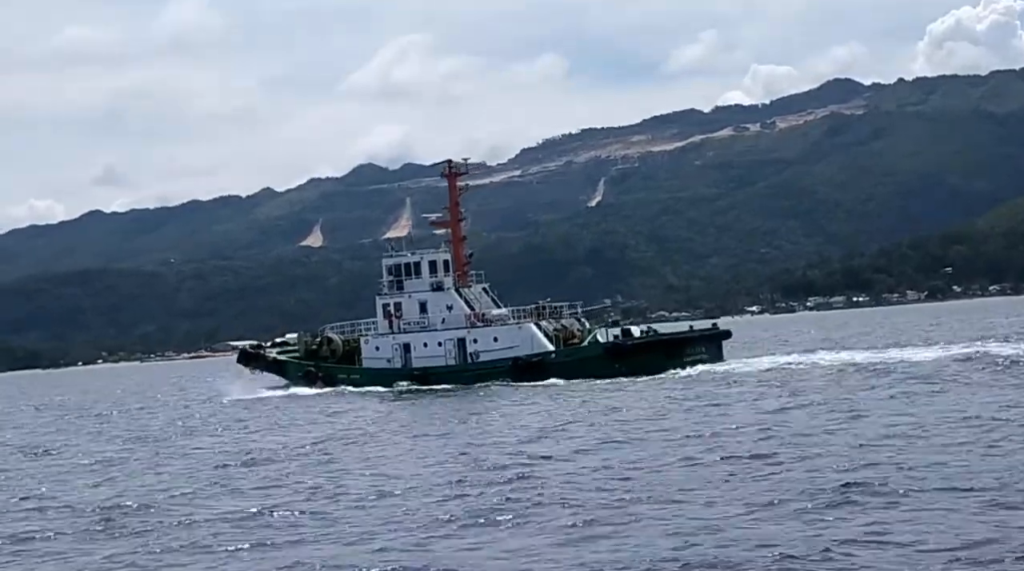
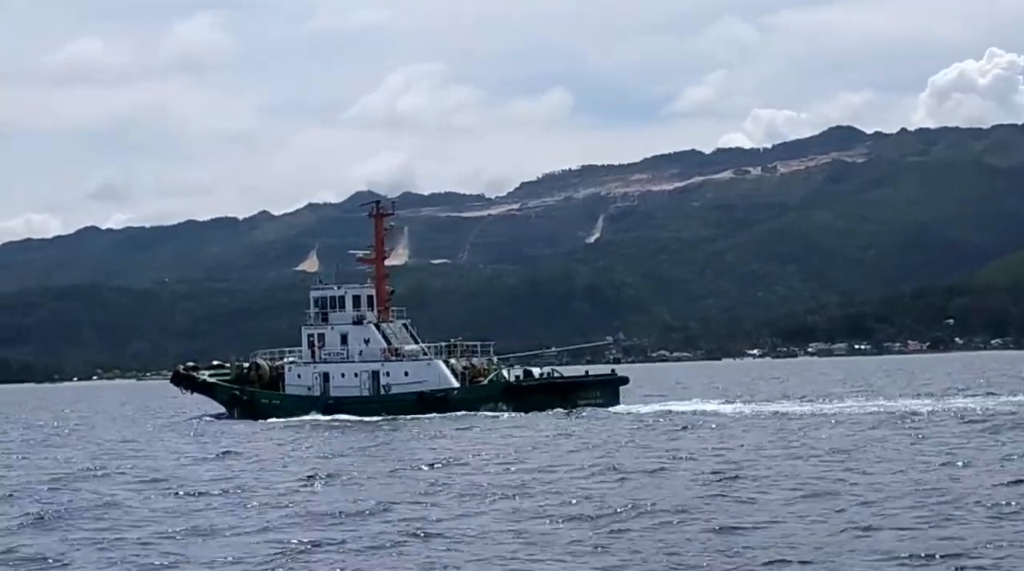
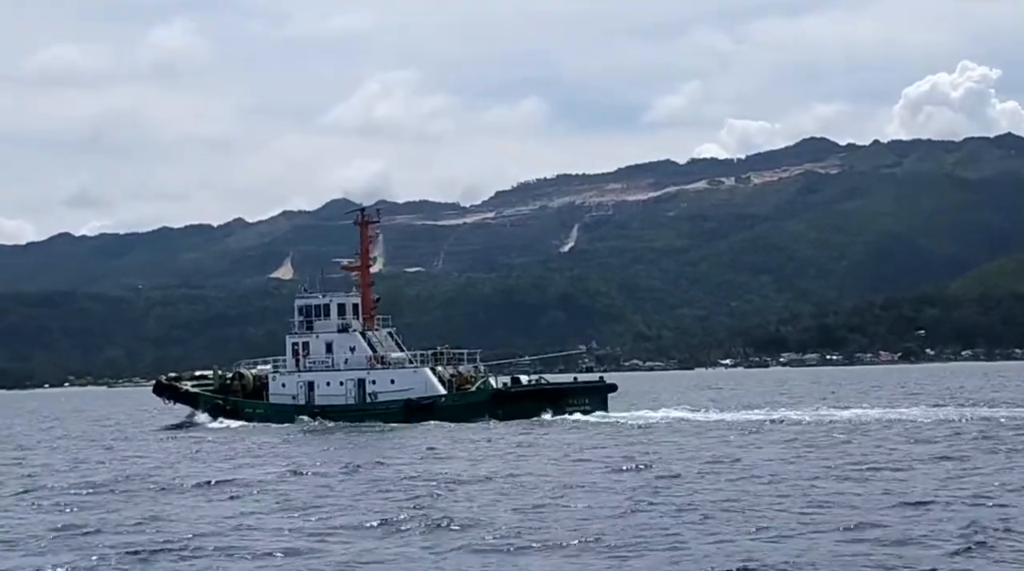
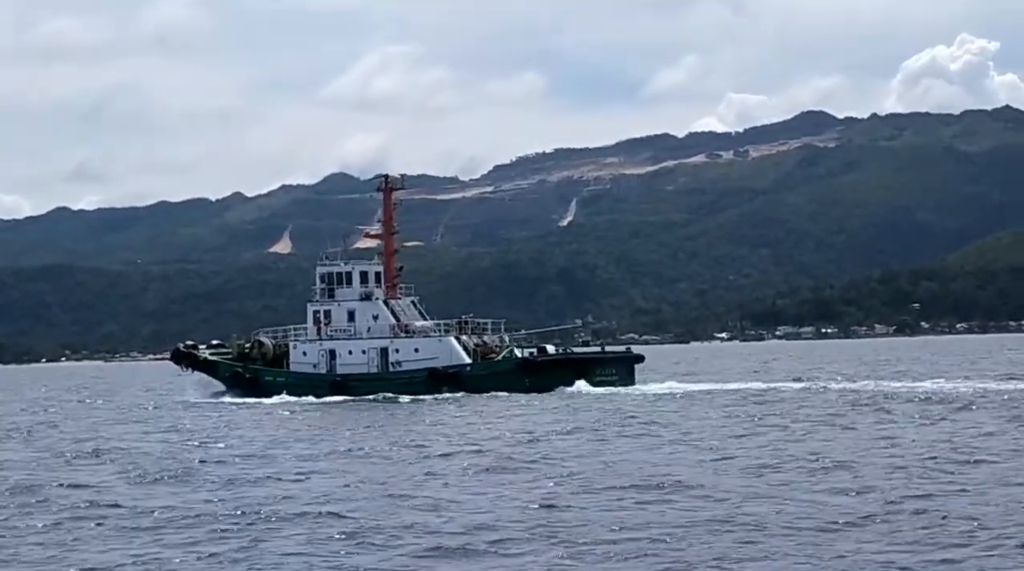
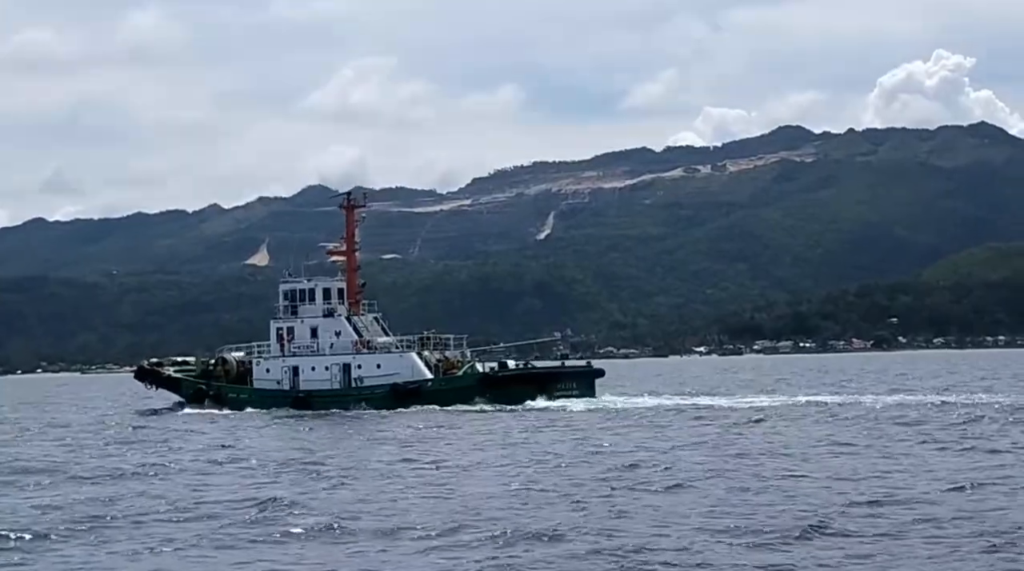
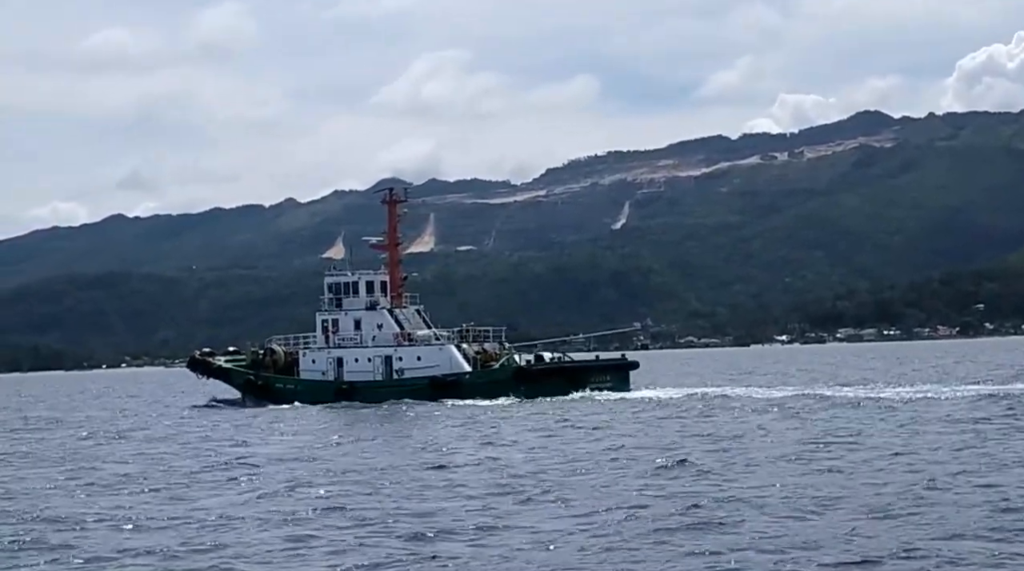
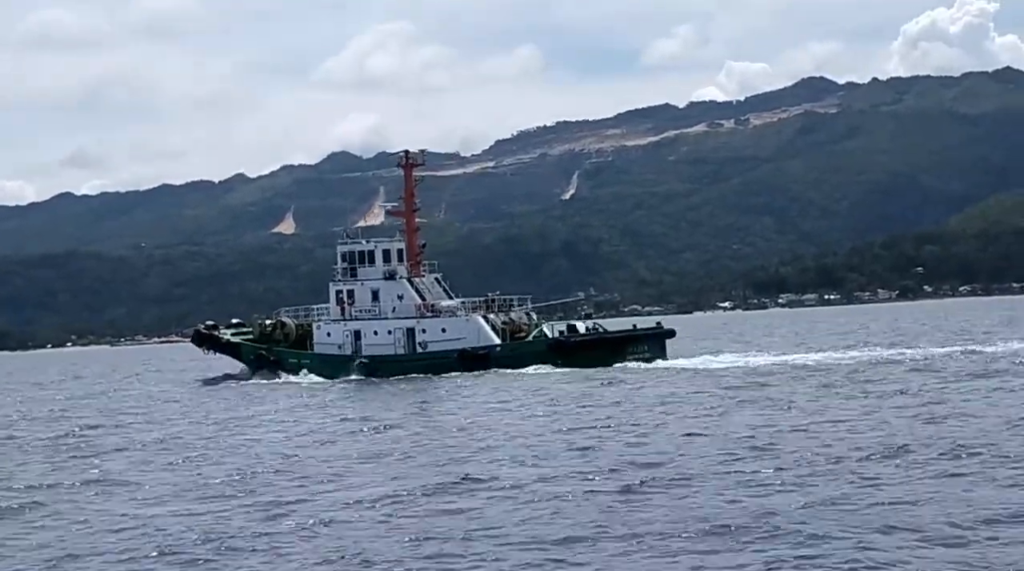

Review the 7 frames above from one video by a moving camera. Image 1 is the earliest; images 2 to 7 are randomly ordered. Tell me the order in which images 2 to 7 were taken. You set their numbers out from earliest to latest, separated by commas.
7, 4, 5, 3, 2, 6
